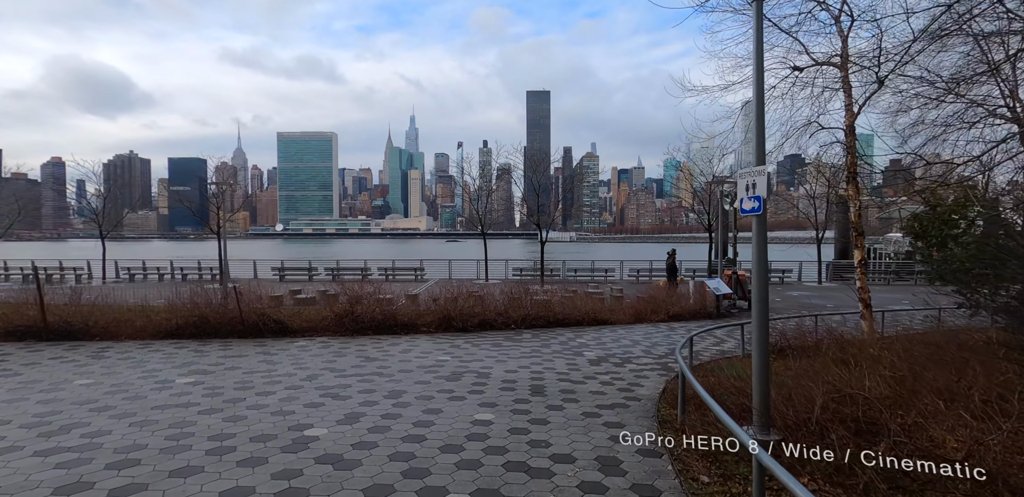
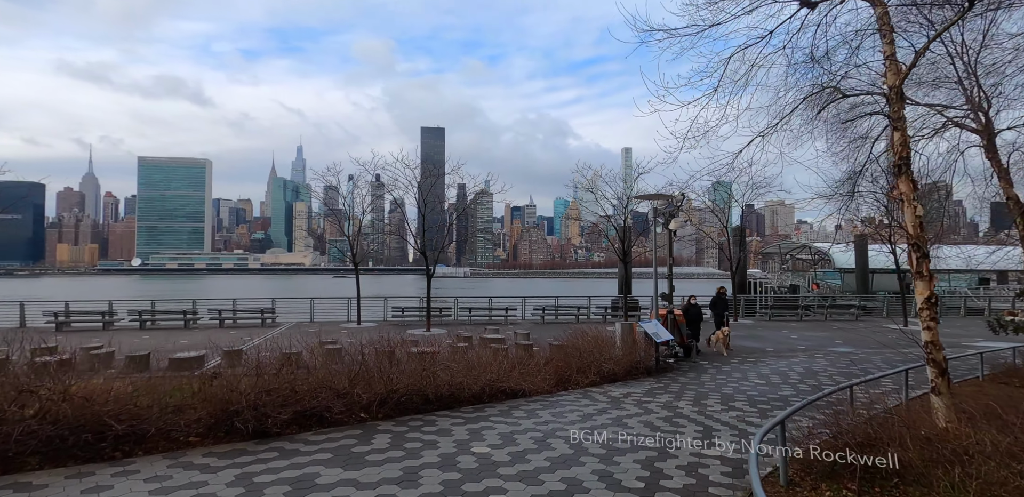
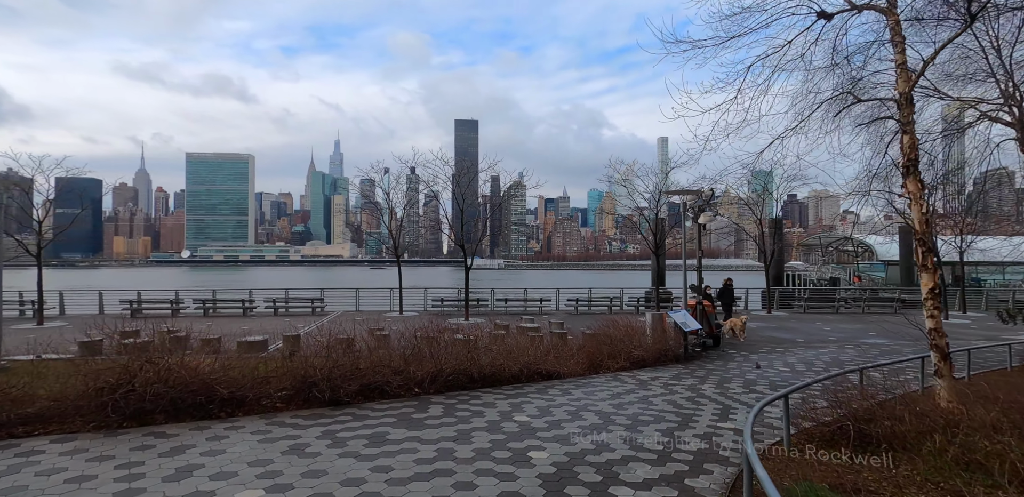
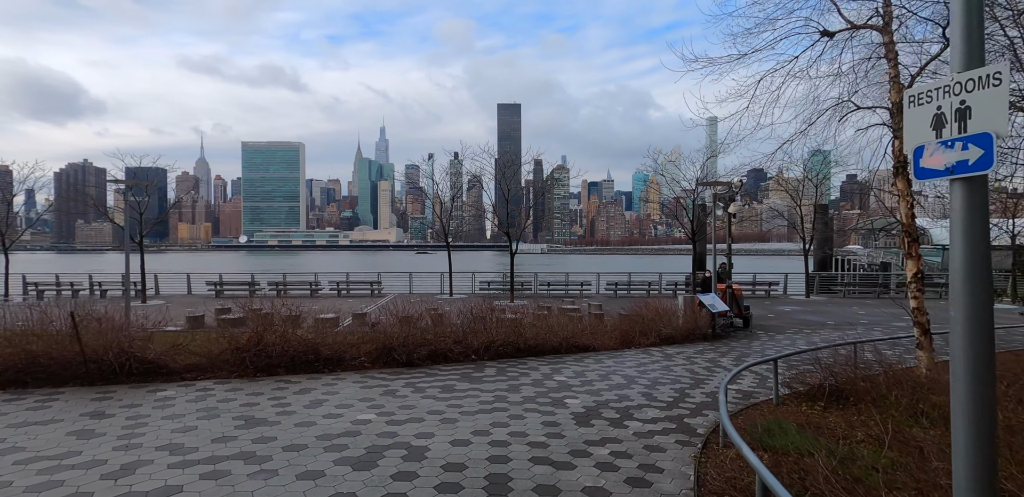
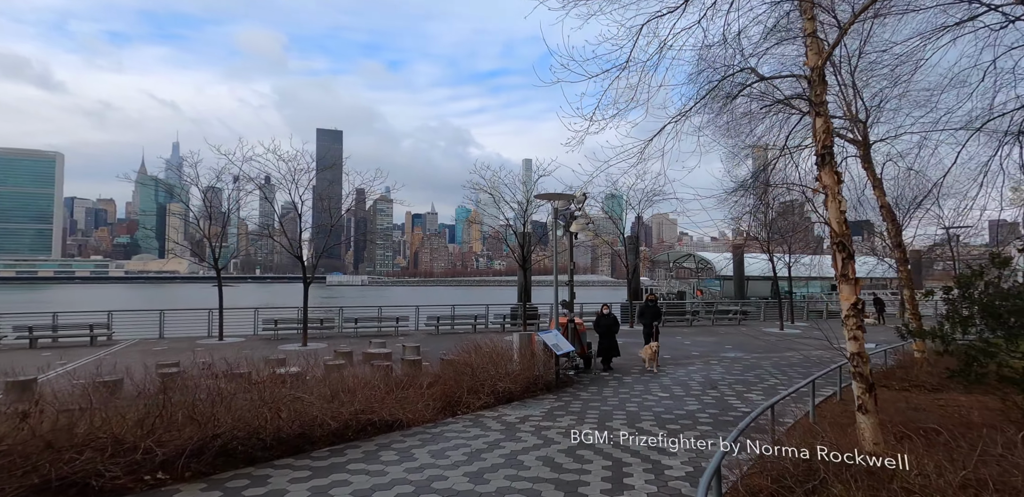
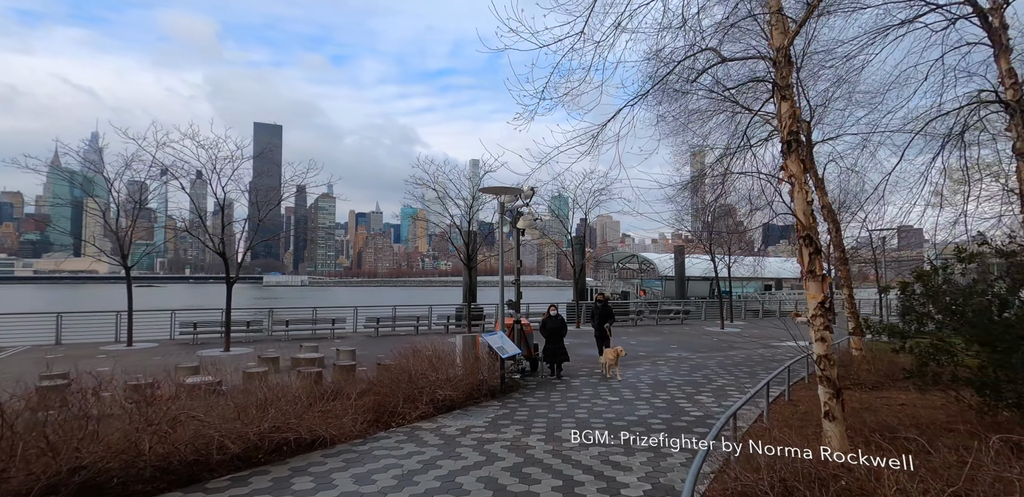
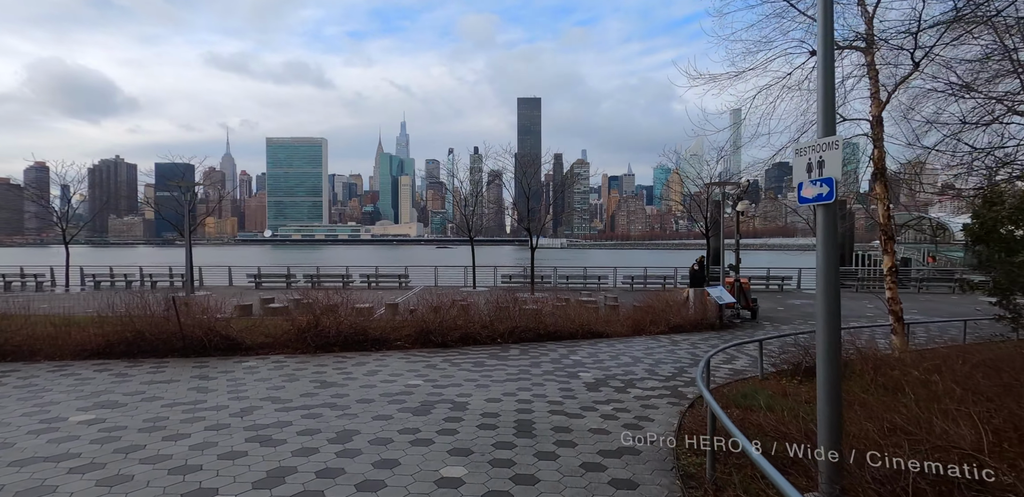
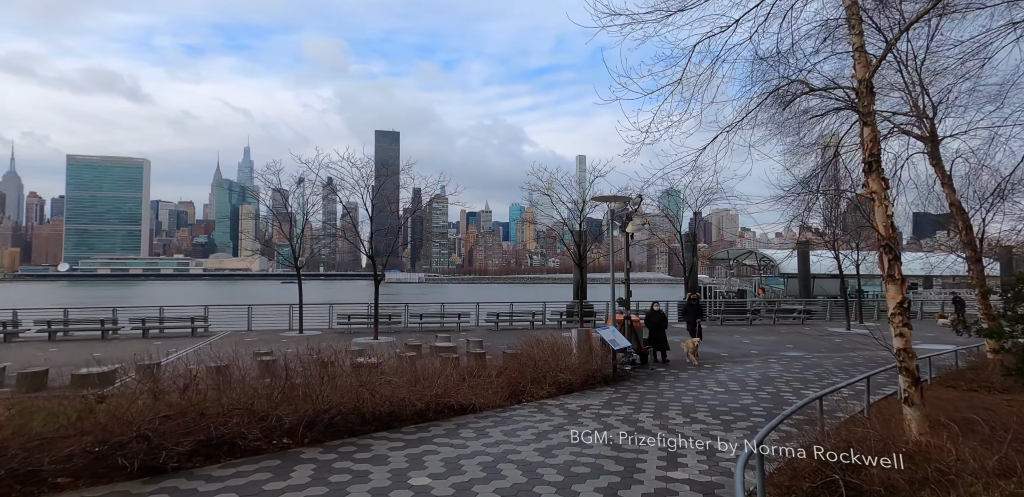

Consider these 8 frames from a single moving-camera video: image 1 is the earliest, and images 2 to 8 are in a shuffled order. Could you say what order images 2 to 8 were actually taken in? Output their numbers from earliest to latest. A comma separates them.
7, 4, 3, 2, 8, 5, 6
